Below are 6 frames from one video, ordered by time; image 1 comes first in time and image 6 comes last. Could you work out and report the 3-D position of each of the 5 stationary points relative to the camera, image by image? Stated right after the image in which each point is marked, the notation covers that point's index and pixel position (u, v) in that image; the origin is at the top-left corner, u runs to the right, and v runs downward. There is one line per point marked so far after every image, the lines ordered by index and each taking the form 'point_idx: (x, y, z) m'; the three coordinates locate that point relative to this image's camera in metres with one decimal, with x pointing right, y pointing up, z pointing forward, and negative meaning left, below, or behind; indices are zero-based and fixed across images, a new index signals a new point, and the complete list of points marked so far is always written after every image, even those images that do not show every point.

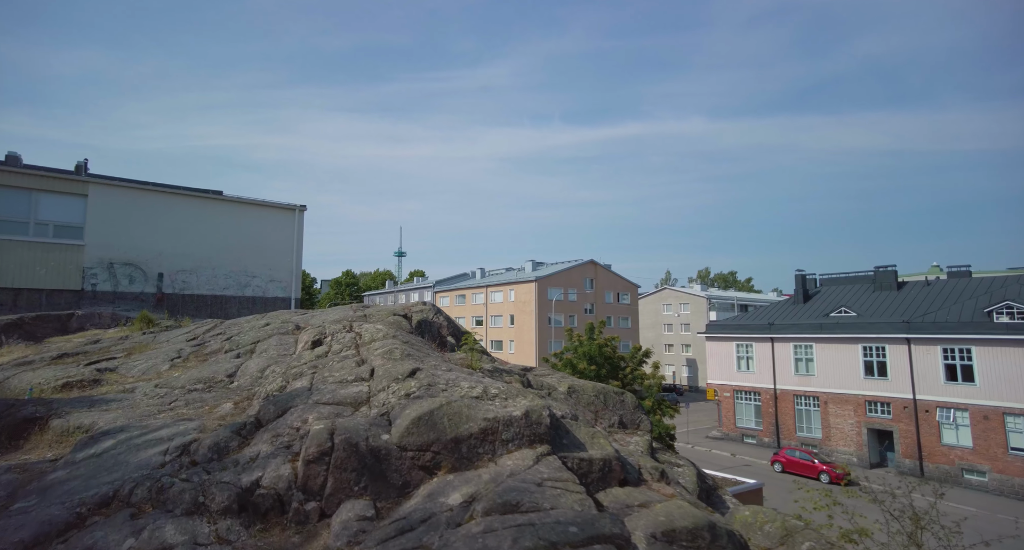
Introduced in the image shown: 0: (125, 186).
0: (-13.3, +3.1, +21.2) m
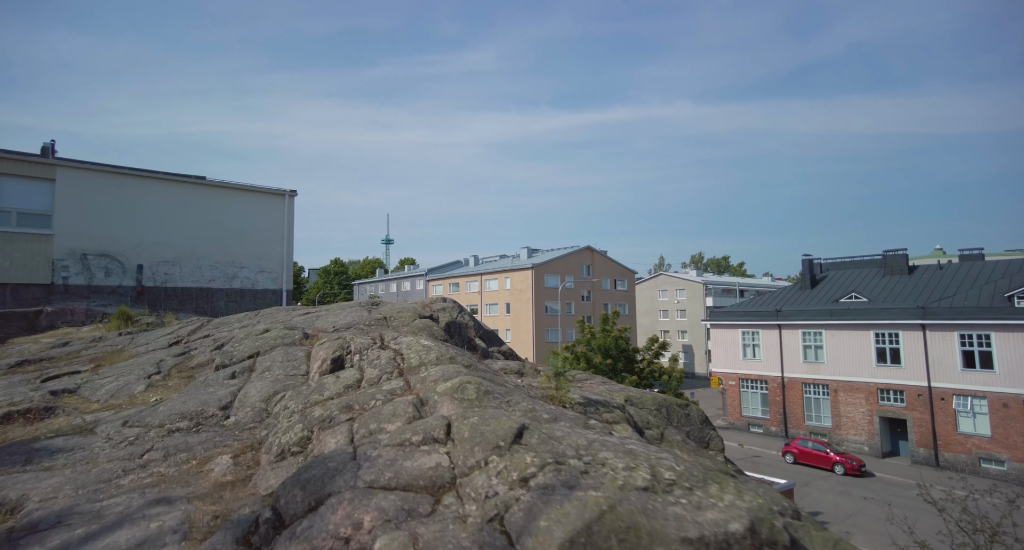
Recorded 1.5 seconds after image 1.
0: (-13.0, +3.3, +19.4) m
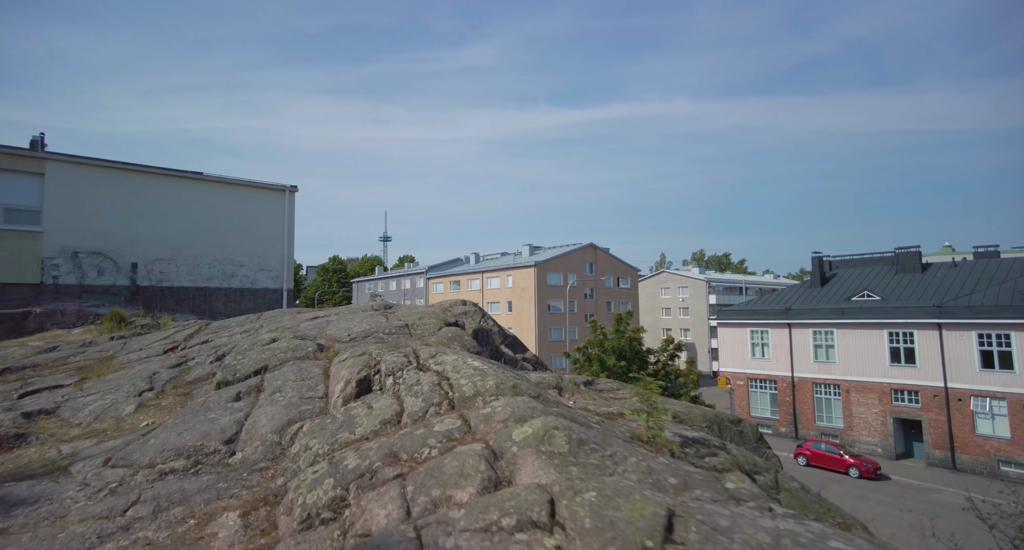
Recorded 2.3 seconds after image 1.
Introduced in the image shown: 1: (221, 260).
0: (-12.7, +3.4, +18.6) m
1: (-9.9, +0.5, +20.9) m
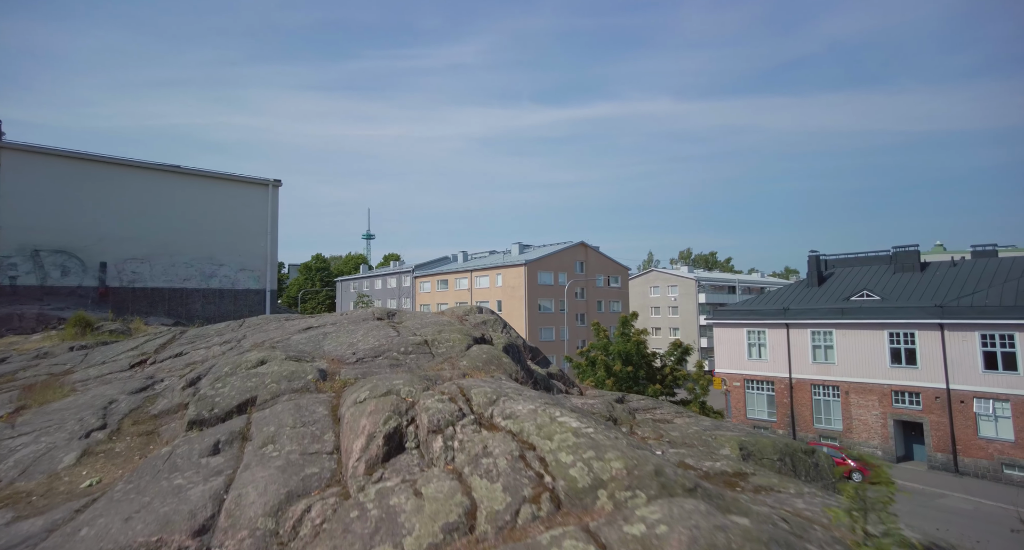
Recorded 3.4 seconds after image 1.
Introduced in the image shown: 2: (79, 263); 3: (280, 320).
0: (-12.6, +3.3, +17.1) m
1: (-10.0, +0.5, +19.5) m
2: (-12.3, +0.3, +17.4) m
3: (-3.5, -0.7, +9.1) m
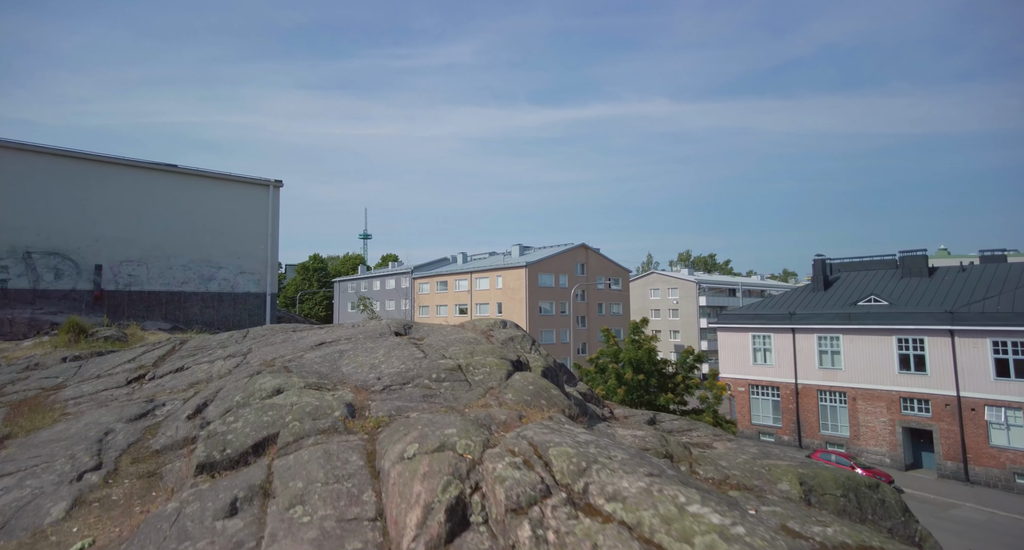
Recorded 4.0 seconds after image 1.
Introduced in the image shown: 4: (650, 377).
0: (-12.4, +3.3, +16.5) m
1: (-9.7, +0.4, +19.0) m
2: (-12.0, +0.3, +16.8) m
3: (-3.2, -0.8, +8.6) m
4: (+4.1, -3.0, +18.3) m
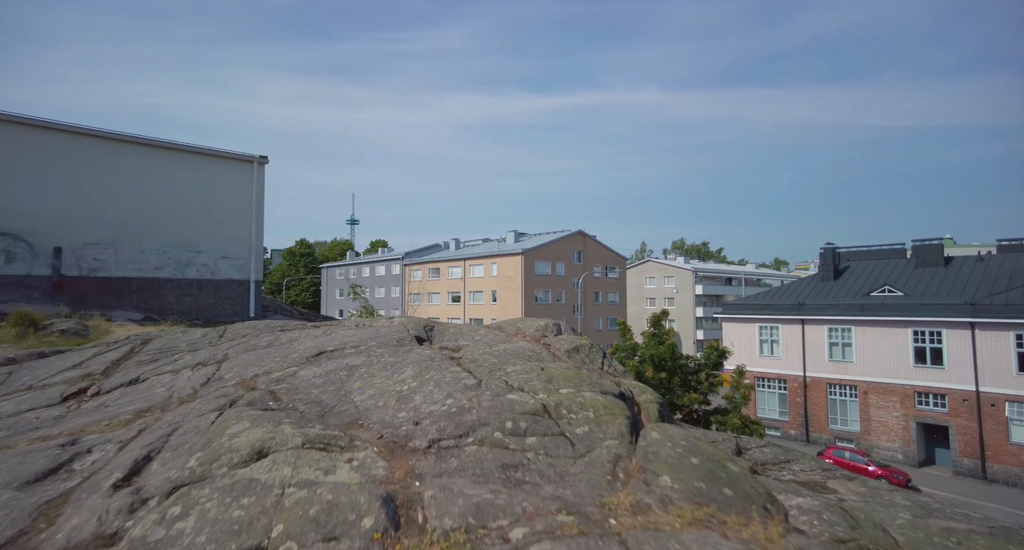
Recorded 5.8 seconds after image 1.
0: (-12.0, +3.7, +14.5) m
1: (-9.5, +0.8, +17.1) m
2: (-11.7, +0.6, +14.9) m
3: (-2.7, -0.6, +6.9) m
4: (+4.4, -2.7, +16.8) m
